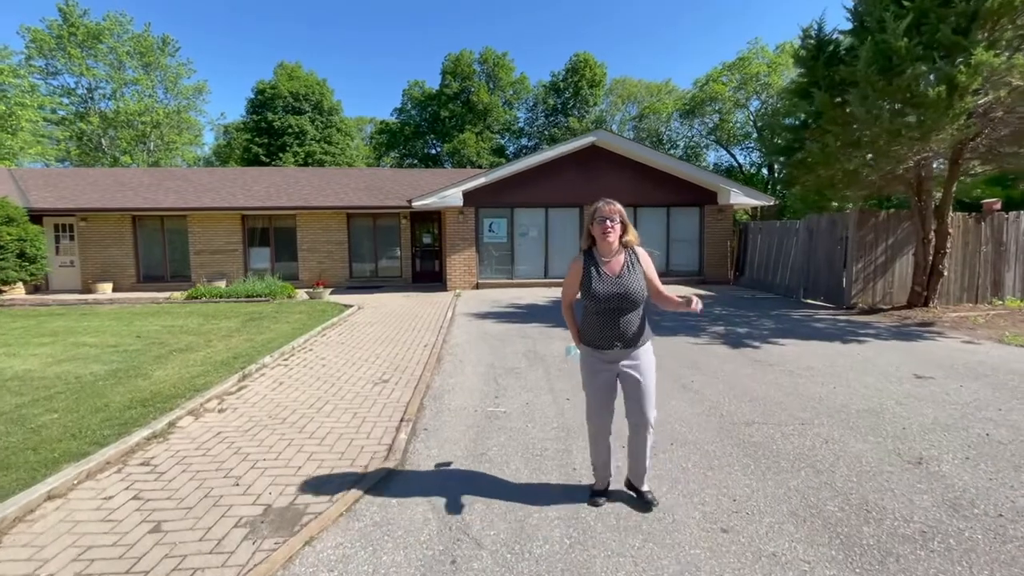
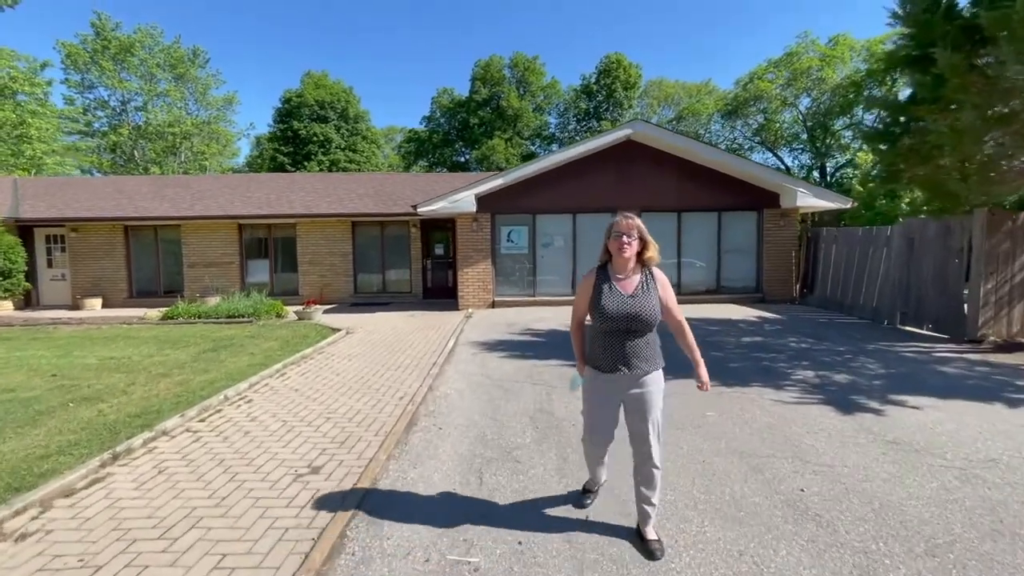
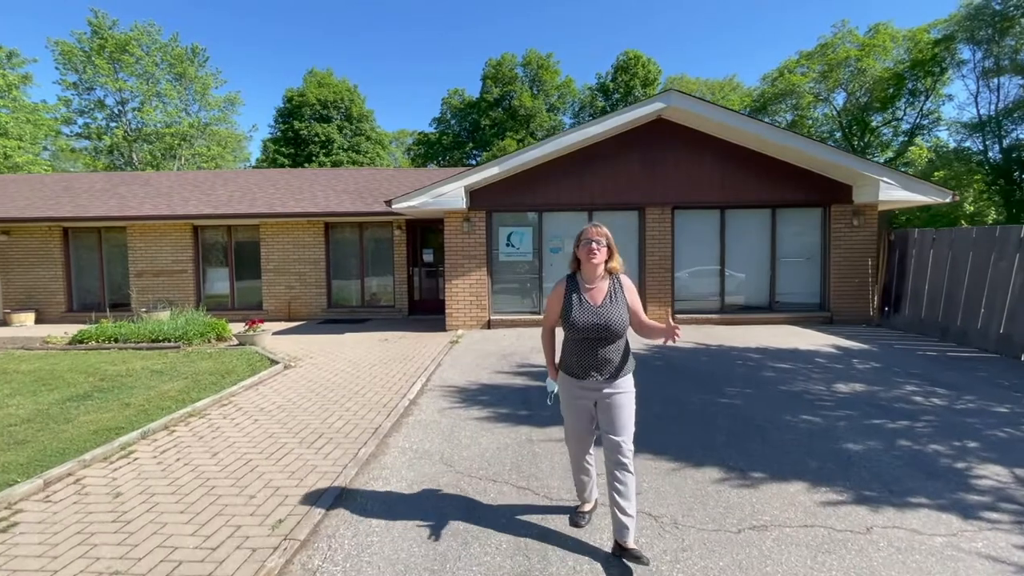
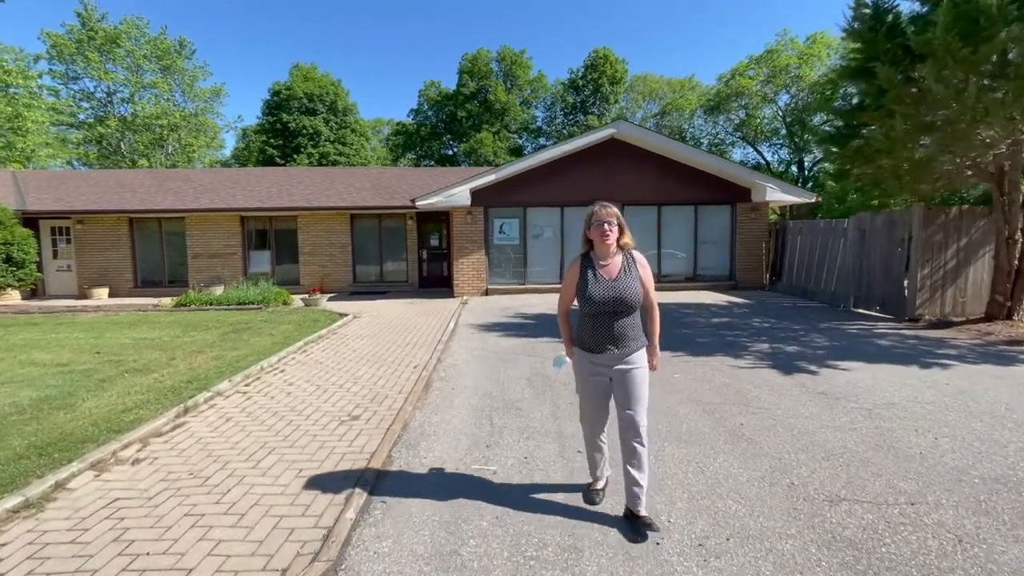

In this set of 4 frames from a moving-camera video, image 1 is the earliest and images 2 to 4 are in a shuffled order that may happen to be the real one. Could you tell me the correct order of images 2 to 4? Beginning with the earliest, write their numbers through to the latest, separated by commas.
4, 2, 3
